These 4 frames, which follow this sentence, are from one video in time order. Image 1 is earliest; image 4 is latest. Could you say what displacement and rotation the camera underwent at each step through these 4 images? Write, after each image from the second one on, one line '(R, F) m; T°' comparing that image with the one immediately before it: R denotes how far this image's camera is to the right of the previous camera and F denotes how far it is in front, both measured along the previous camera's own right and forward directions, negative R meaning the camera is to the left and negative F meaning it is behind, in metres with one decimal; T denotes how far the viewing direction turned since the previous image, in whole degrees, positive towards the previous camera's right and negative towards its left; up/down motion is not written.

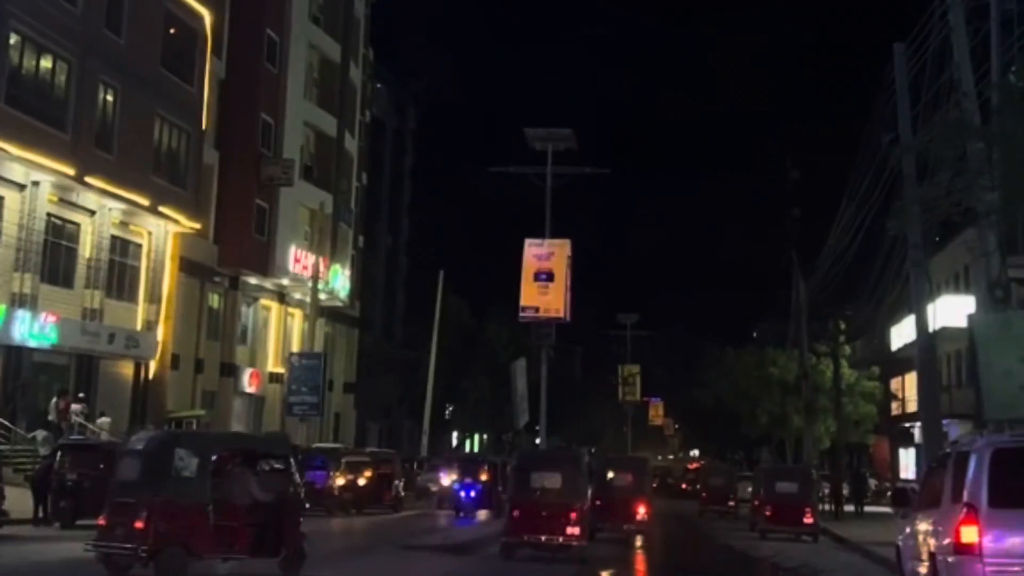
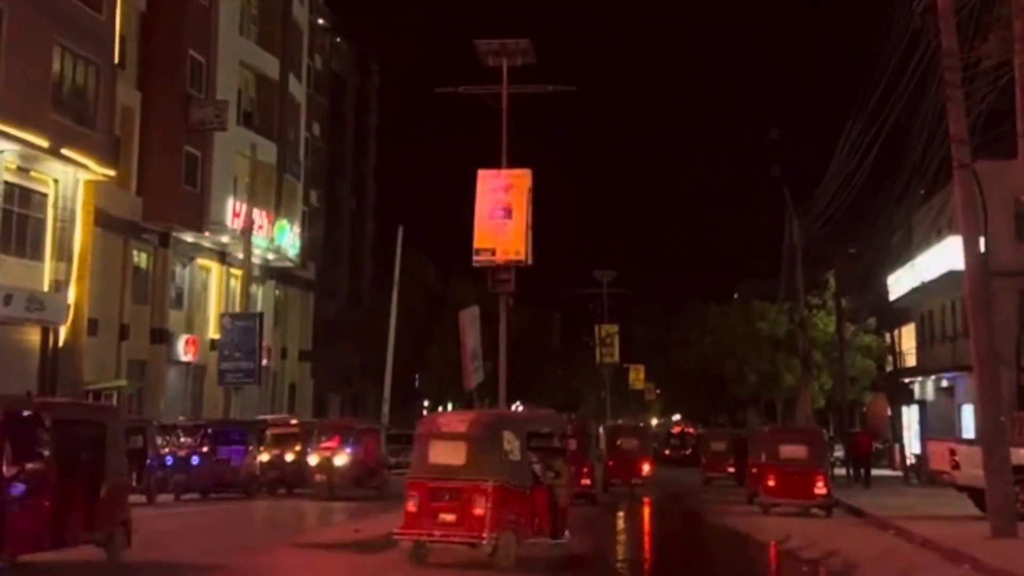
(+0.6, +4.8) m; +1°
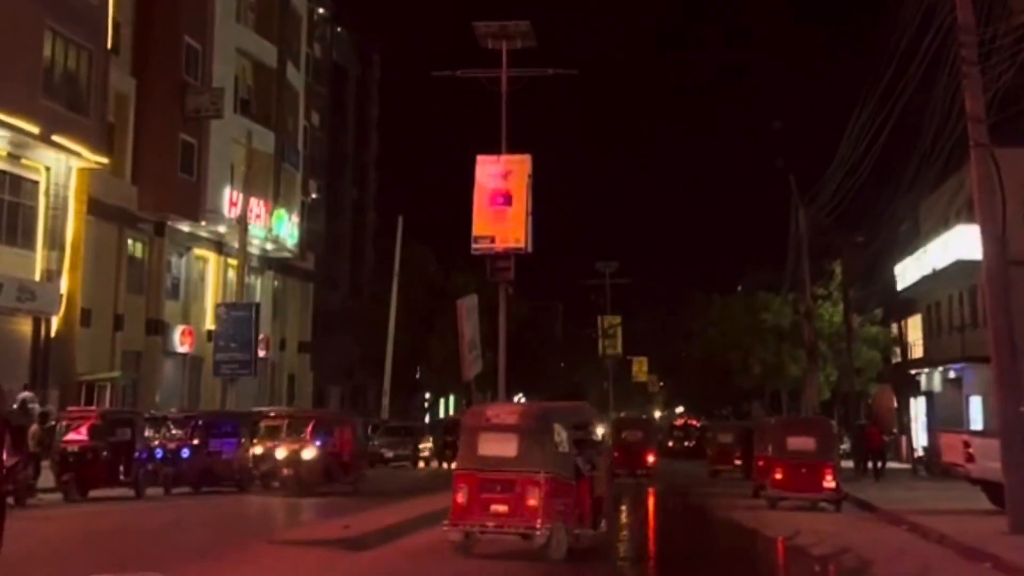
(+0.1, +0.7) m; 0°
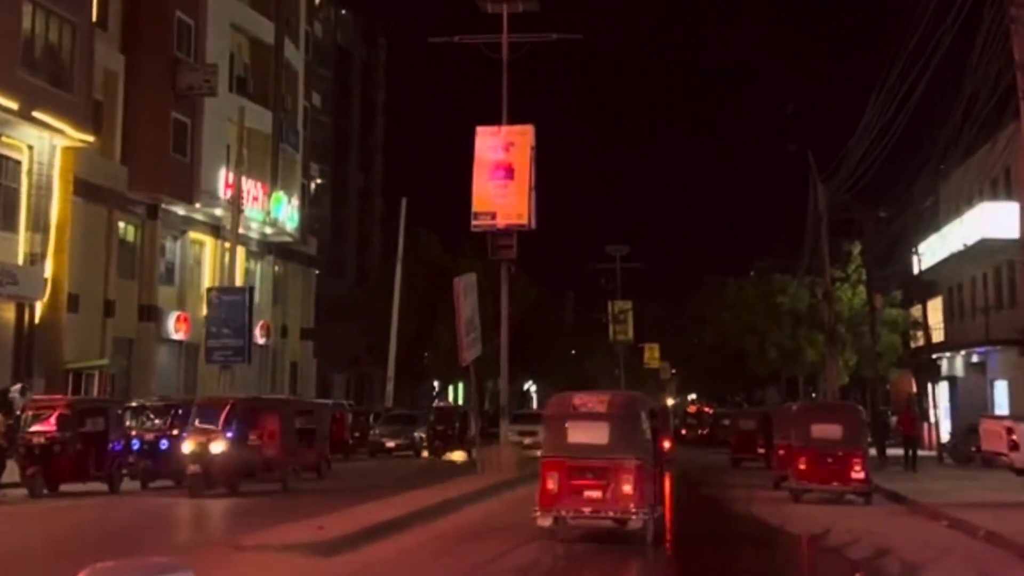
(+0.2, +1.7) m; -1°
